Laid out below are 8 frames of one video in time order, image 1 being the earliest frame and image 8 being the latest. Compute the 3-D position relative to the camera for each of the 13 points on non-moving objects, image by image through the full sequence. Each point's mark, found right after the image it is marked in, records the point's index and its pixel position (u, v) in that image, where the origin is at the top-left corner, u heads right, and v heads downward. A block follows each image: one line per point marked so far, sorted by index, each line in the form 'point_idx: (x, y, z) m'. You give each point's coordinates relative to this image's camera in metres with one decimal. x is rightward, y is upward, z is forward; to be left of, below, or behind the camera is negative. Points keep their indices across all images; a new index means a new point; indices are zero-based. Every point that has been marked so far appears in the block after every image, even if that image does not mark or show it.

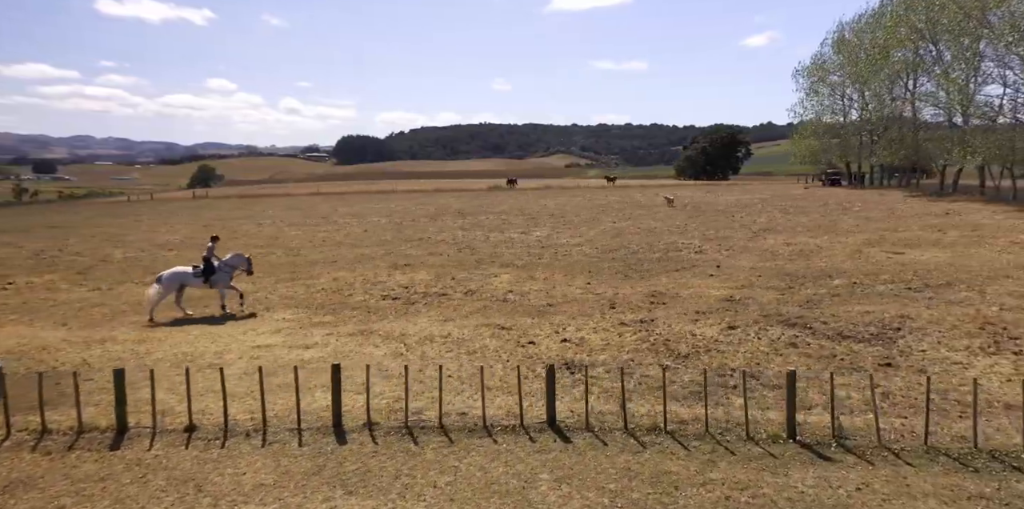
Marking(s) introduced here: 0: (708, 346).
0: (+3.3, -1.5, +10.2) m
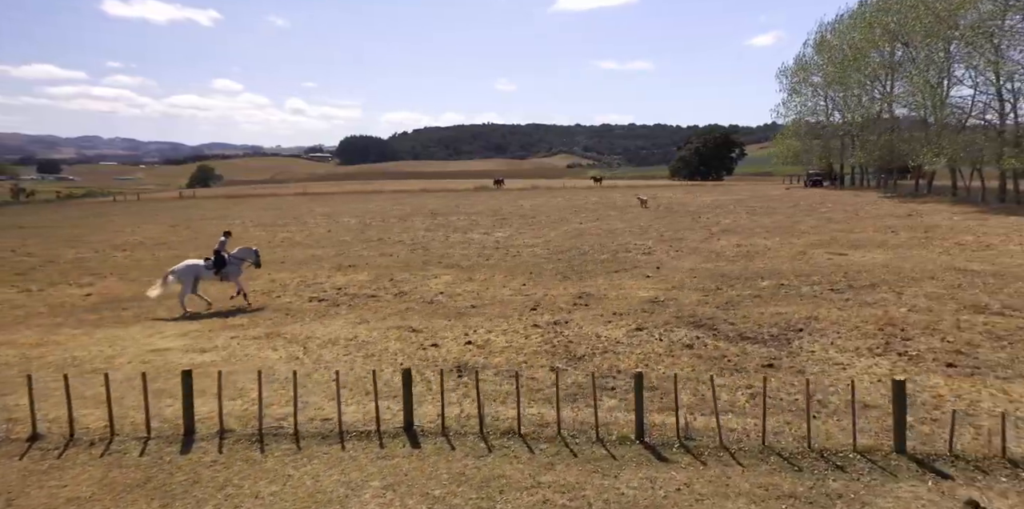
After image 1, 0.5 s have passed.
0: (+1.6, -1.6, +10.5) m
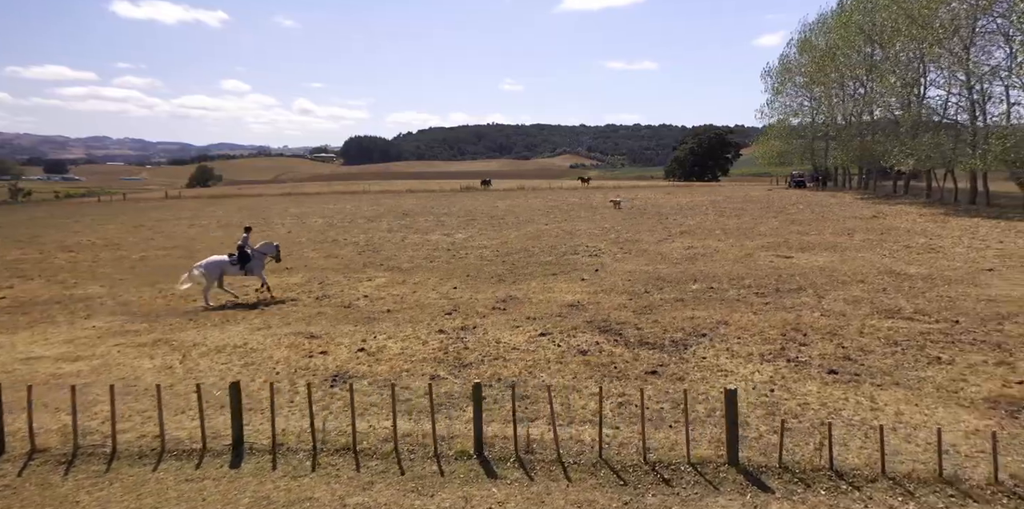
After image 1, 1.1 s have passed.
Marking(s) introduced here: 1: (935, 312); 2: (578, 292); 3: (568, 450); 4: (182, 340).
0: (-0.2, -1.7, +10.4) m
1: (+9.5, -1.3, +13.6) m
2: (+1.8, -1.0, +16.6) m
3: (+0.6, -2.2, +6.9) m
4: (-5.7, -1.5, +10.6) m
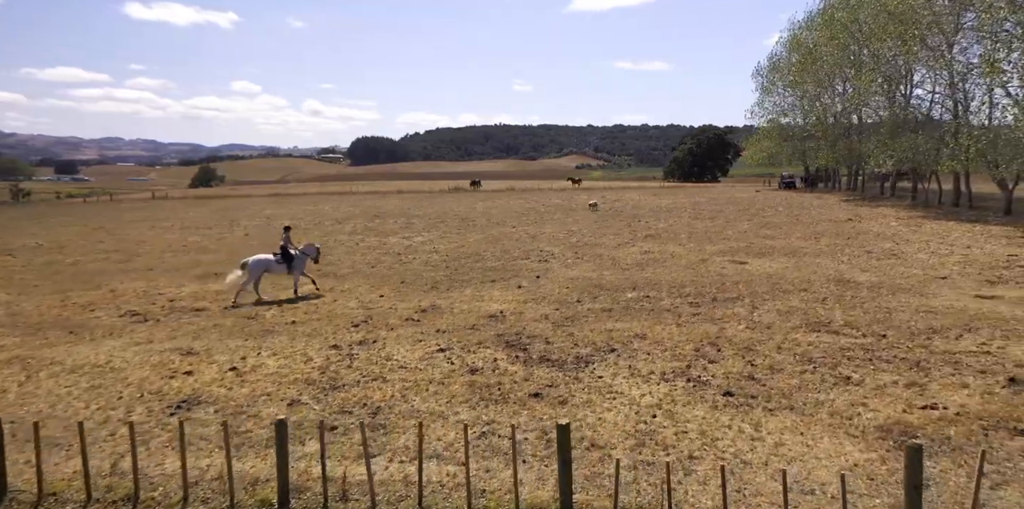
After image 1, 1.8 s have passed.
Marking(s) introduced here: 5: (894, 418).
0: (-2.1, -1.9, +9.8) m
1: (+7.6, -1.5, +13.0) m
2: (-0.2, -1.2, +15.9) m
3: (-1.2, -2.4, +6.2) m
4: (-7.6, -1.7, +9.9) m
5: (+5.2, -2.2, +8.2) m
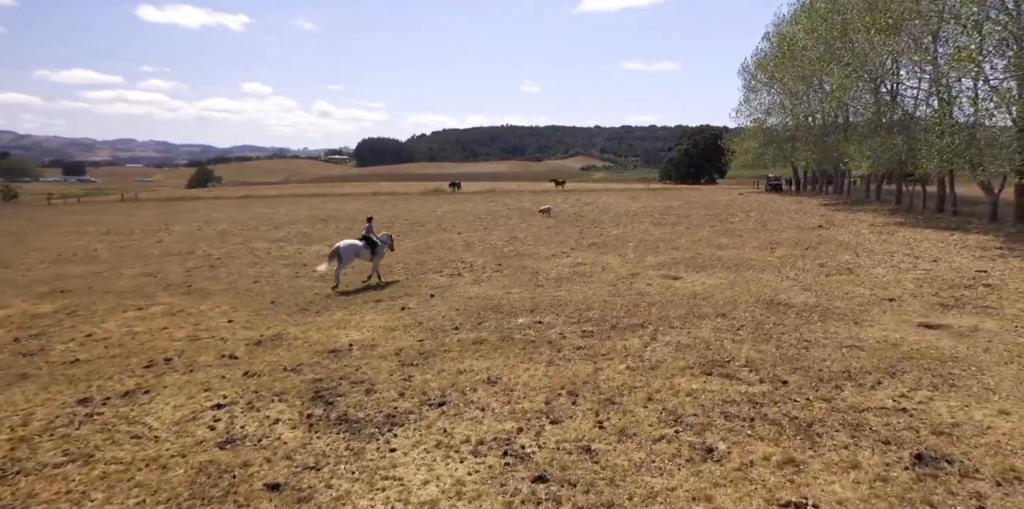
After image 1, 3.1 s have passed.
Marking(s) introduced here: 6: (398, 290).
0: (-5.1, -2.4, +7.5) m
1: (+4.6, -2.0, +10.8) m
2: (-3.2, -1.7, +13.6) m
3: (-4.2, -2.8, +3.9) m
4: (-10.6, -2.1, +7.5) m
5: (+2.2, -2.7, +6.0) m
6: (-3.3, -1.1, +17.8) m
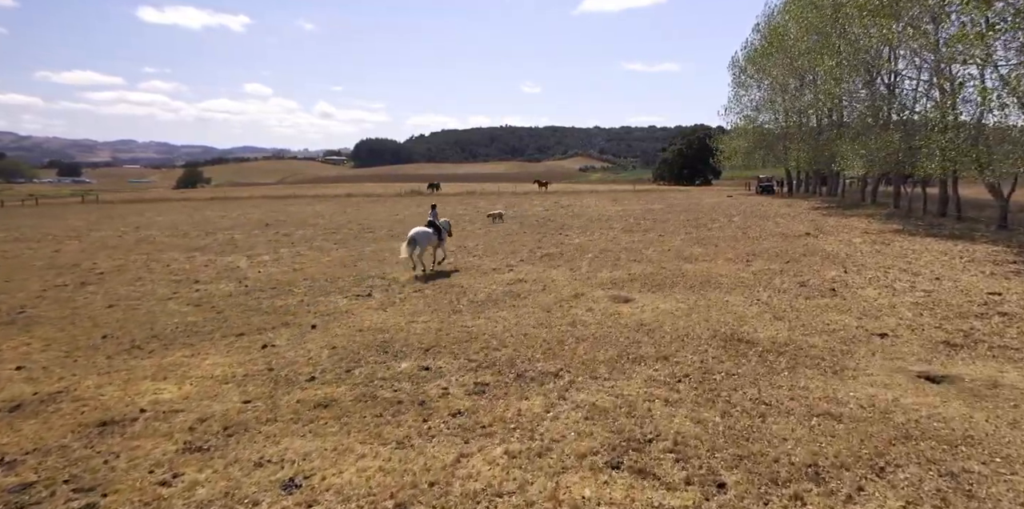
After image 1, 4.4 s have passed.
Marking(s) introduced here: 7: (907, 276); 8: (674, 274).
0: (-7.2, -2.8, +4.1) m
1: (+2.4, -2.5, +7.5) m
2: (-5.4, -2.2, +10.3) m
3: (-6.3, -3.3, +0.6) m
4: (-12.7, -2.6, +4.1) m
5: (+0.1, -3.2, +2.7) m
6: (-5.5, -1.6, +14.5) m
7: (+11.6, -0.9, +17.9) m
8: (+5.2, -0.7, +20.0) m
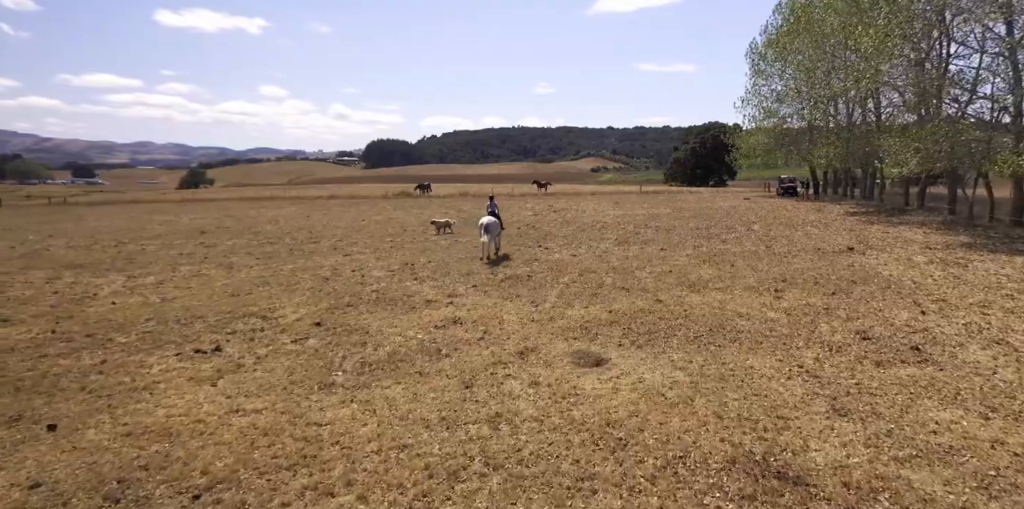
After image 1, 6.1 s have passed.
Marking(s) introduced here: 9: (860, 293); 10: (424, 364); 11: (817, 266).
0: (-9.1, -3.5, -1.4) m
1: (+0.6, -3.2, +1.8) m
2: (-7.1, -2.8, +4.7) m
3: (-8.2, -4.0, -5.0) m
4: (-14.6, -3.2, -1.3) m
5: (-1.8, -3.8, -3.0) m
6: (-7.2, -2.2, +8.9) m
7: (+10.0, -1.6, +12.0) m
8: (+3.7, -1.4, +14.3) m
9: (+8.6, -1.2, +15.2) m
10: (-1.5, -1.9, +11.1) m
11: (+9.3, -0.7, +18.4) m
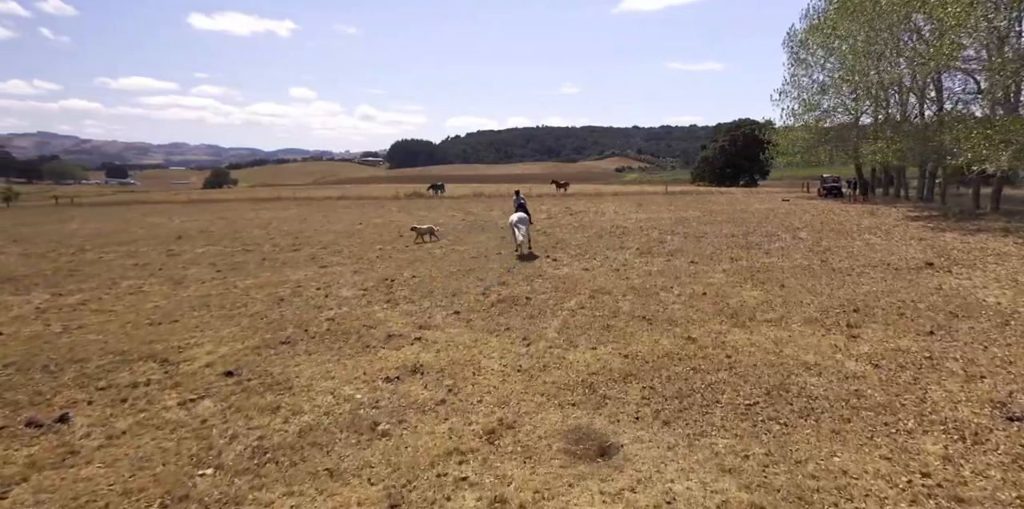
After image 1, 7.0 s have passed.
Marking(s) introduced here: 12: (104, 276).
0: (-10.0, -3.9, -4.7) m
1: (-0.2, -3.6, -1.9) m
2: (-7.8, -3.2, +1.4) m
3: (-9.3, -4.4, -8.3) m
4: (-15.5, -3.6, -4.3) m
5: (-2.8, -4.3, -6.6) m
6: (-7.7, -2.6, +5.6) m
7: (+9.6, -2.0, +8.0) m
8: (+3.4, -1.9, +10.4) m
9: (+8.3, -1.7, +11.2) m
10: (-2.0, -2.4, +7.5) m
11: (+9.1, -1.2, +14.4) m
12: (-13.3, -0.8, +19.5) m
